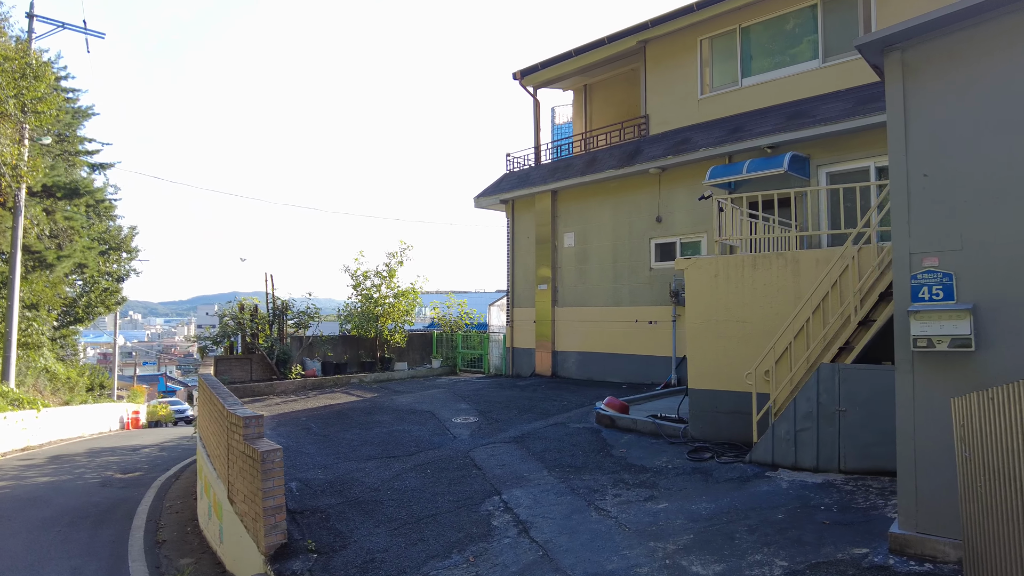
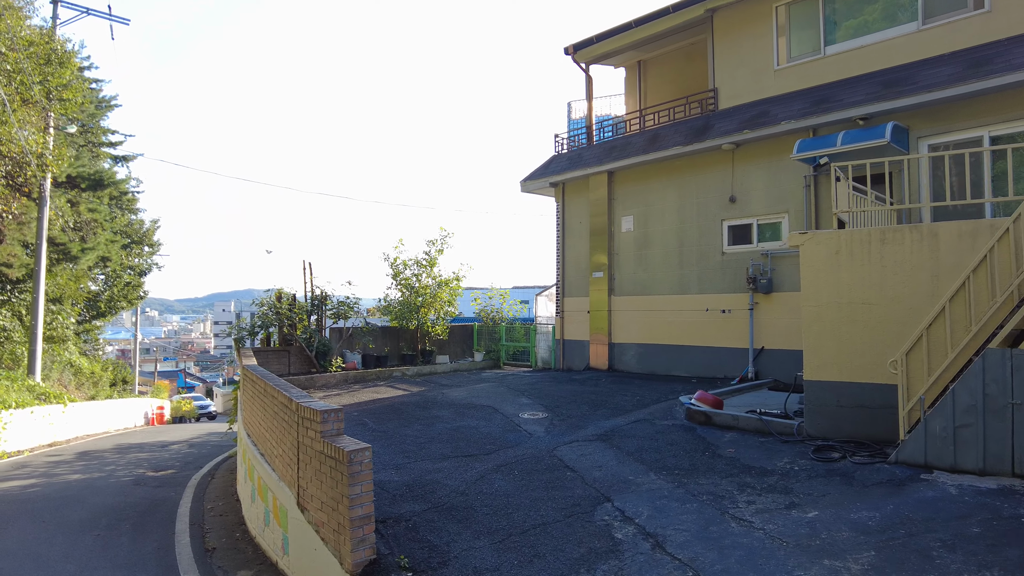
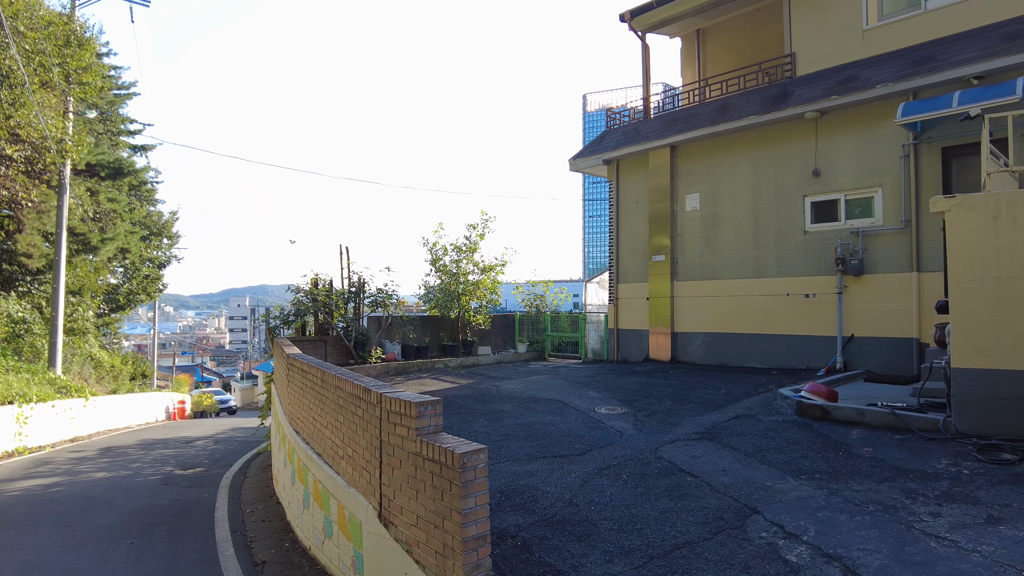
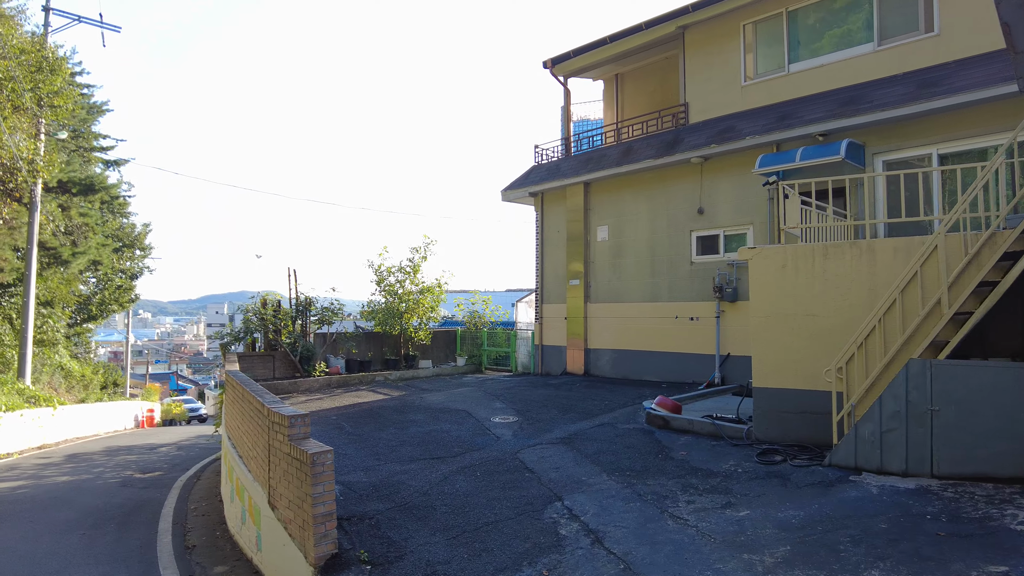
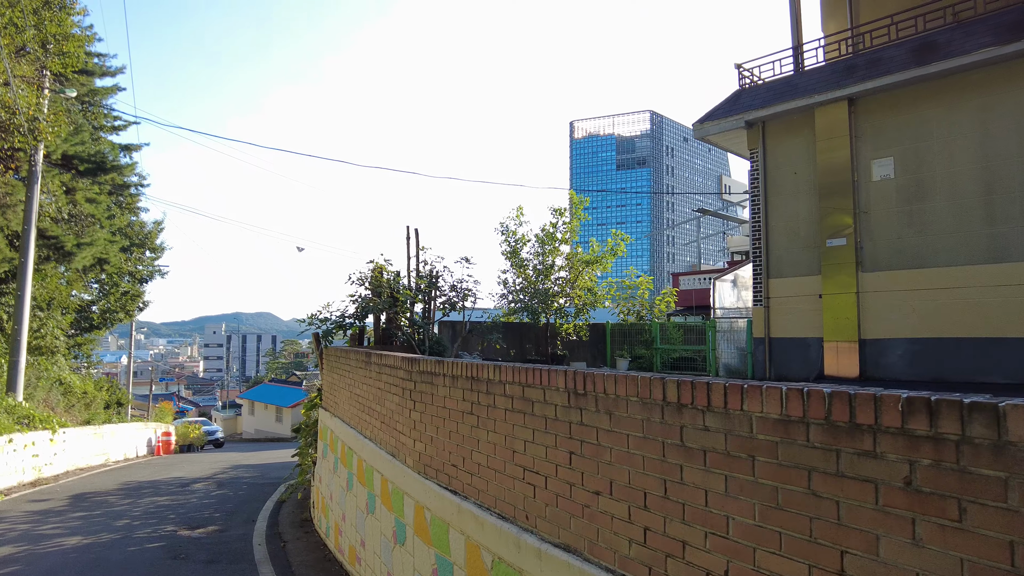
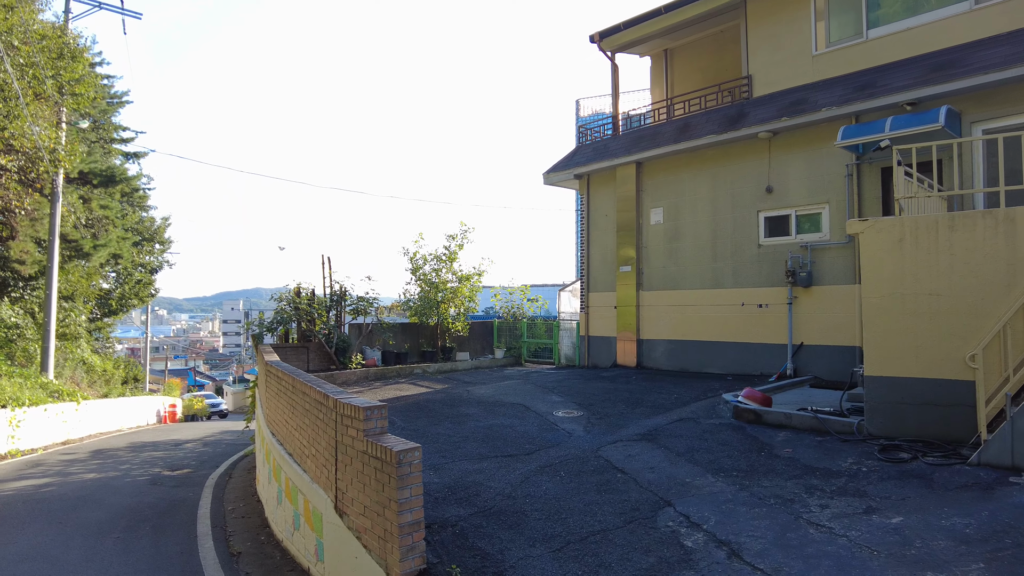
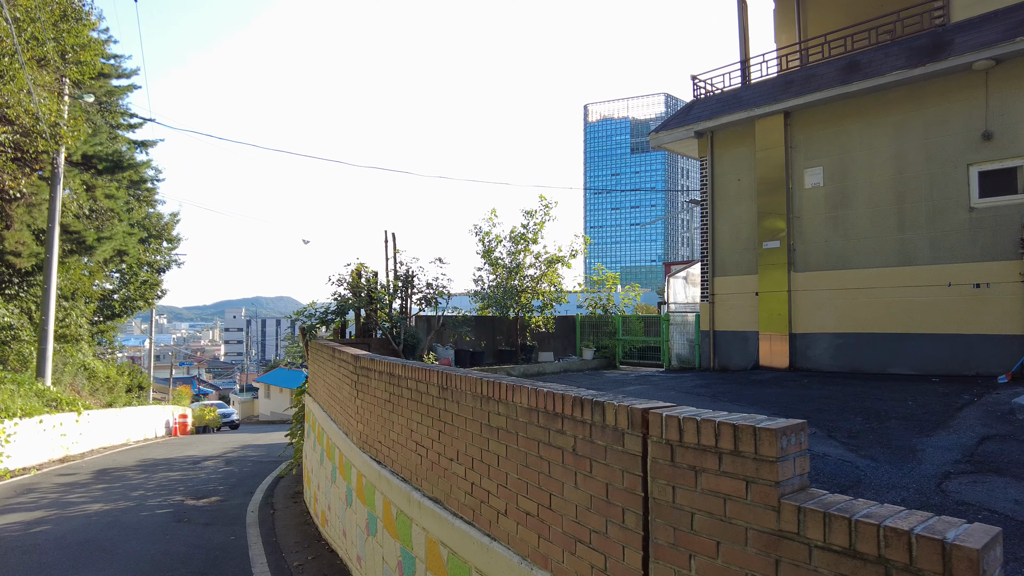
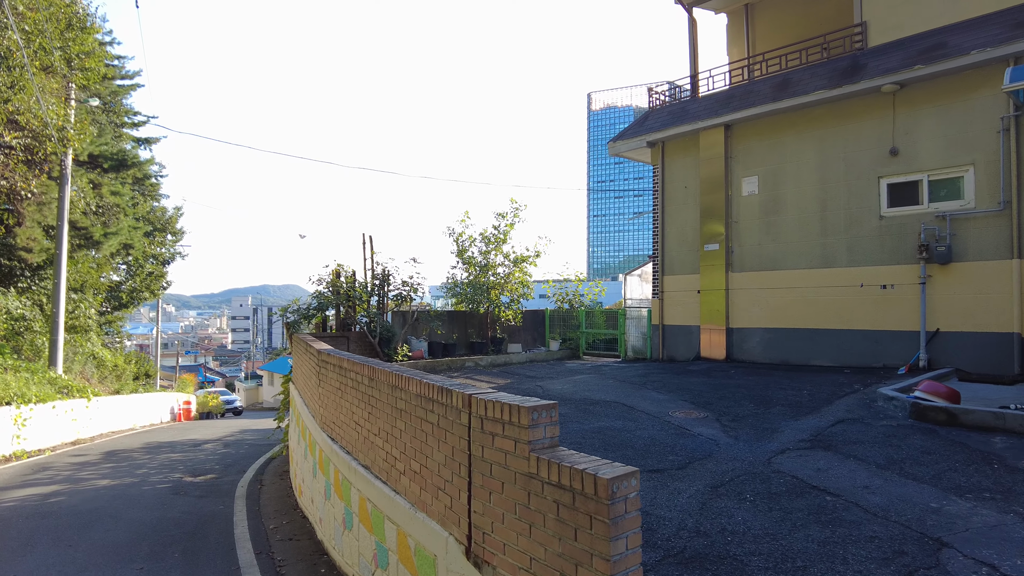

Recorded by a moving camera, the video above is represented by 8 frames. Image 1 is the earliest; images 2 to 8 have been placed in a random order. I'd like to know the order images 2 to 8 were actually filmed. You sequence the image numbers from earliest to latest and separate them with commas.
4, 2, 6, 3, 8, 7, 5
